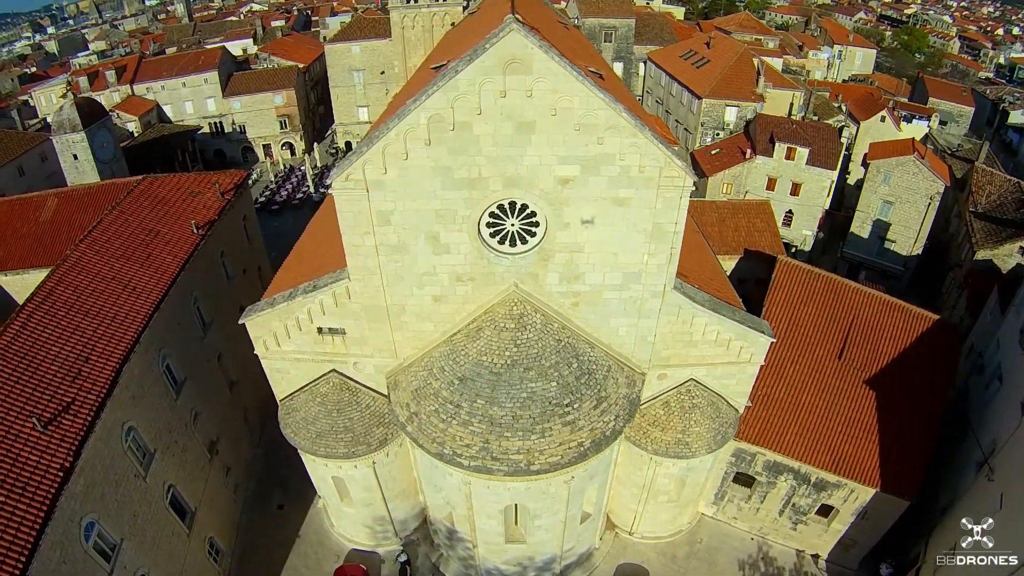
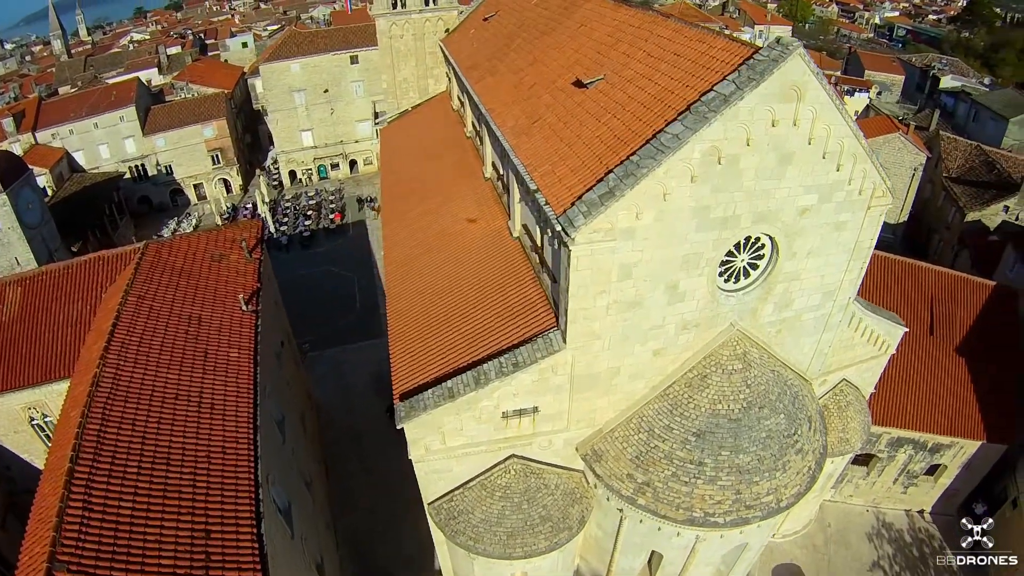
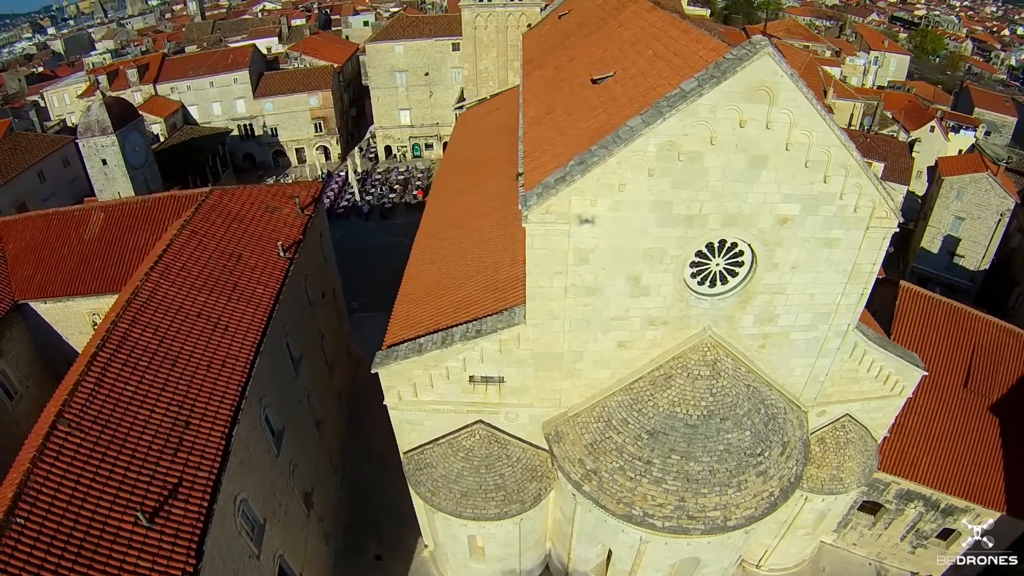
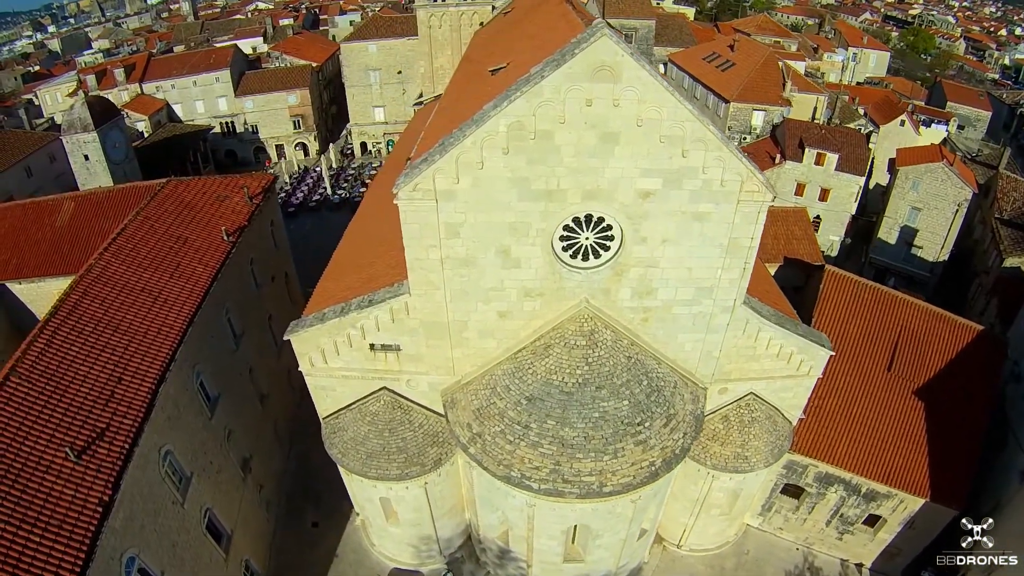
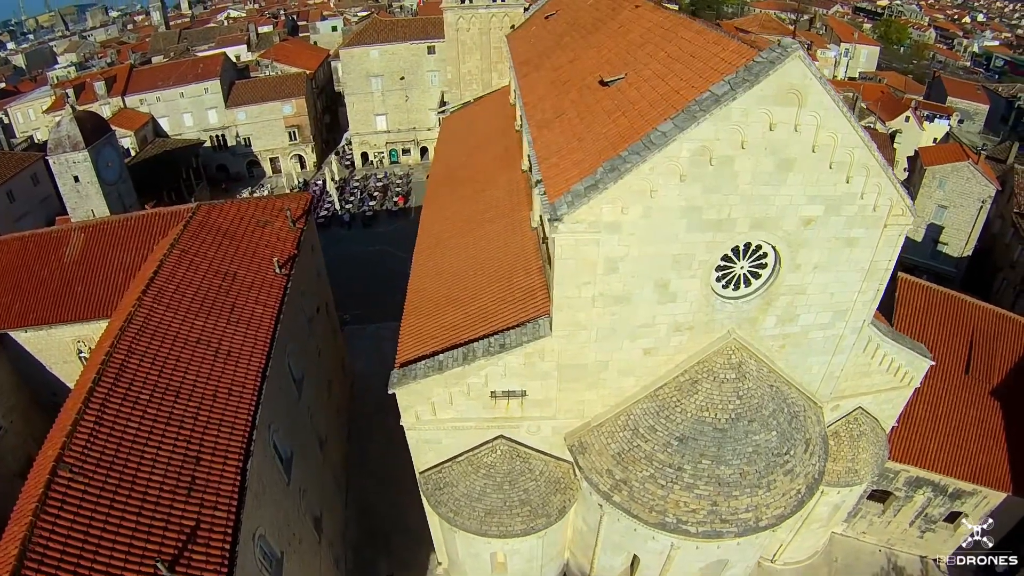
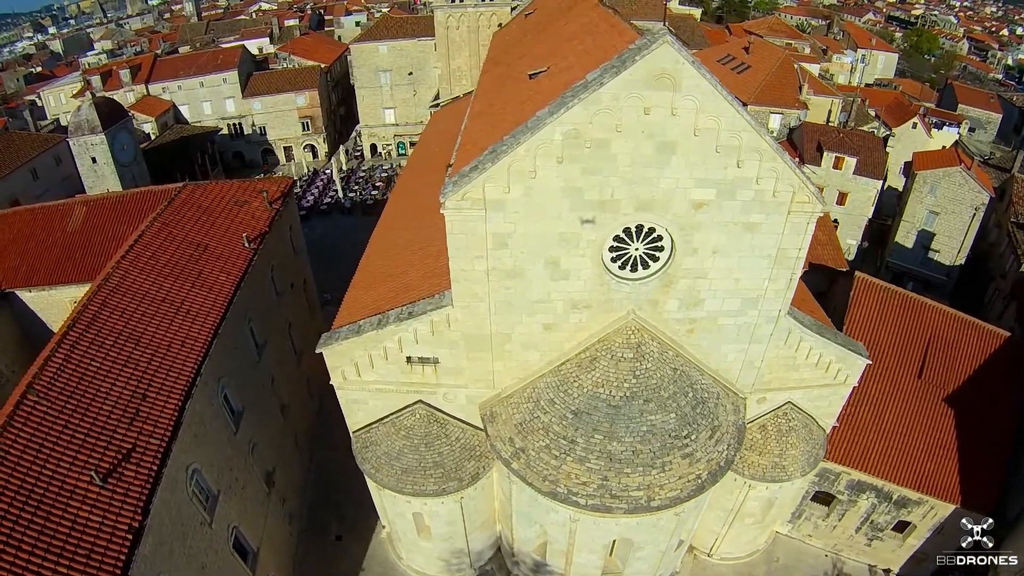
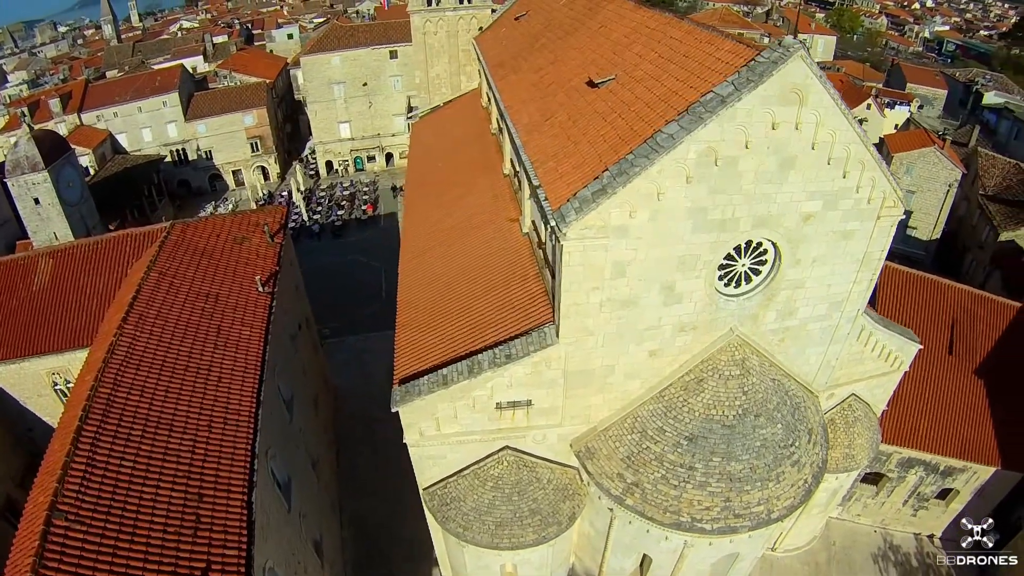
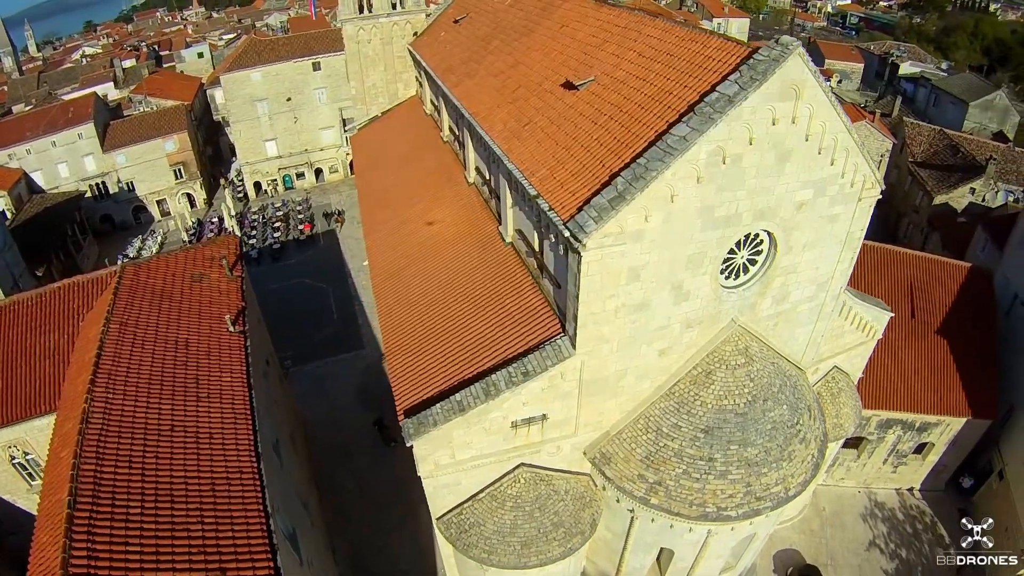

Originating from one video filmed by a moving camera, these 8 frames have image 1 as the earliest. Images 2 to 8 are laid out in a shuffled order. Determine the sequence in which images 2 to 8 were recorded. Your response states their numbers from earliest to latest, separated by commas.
4, 6, 3, 5, 7, 2, 8
